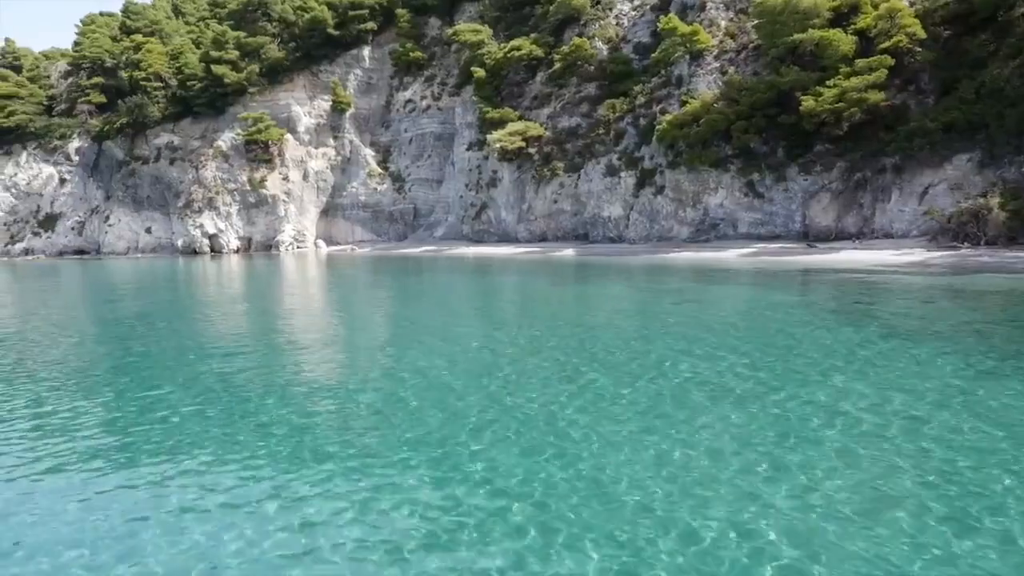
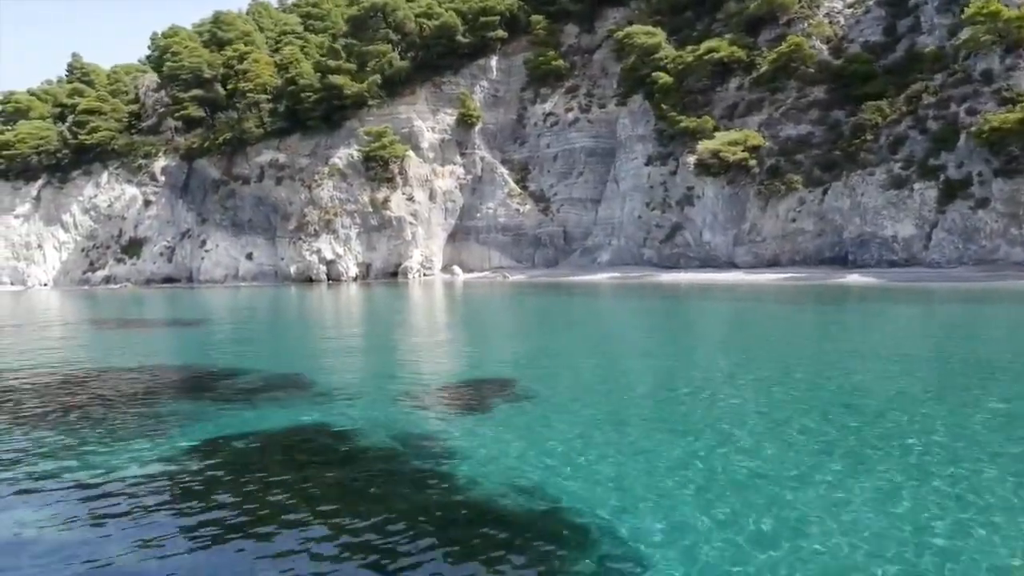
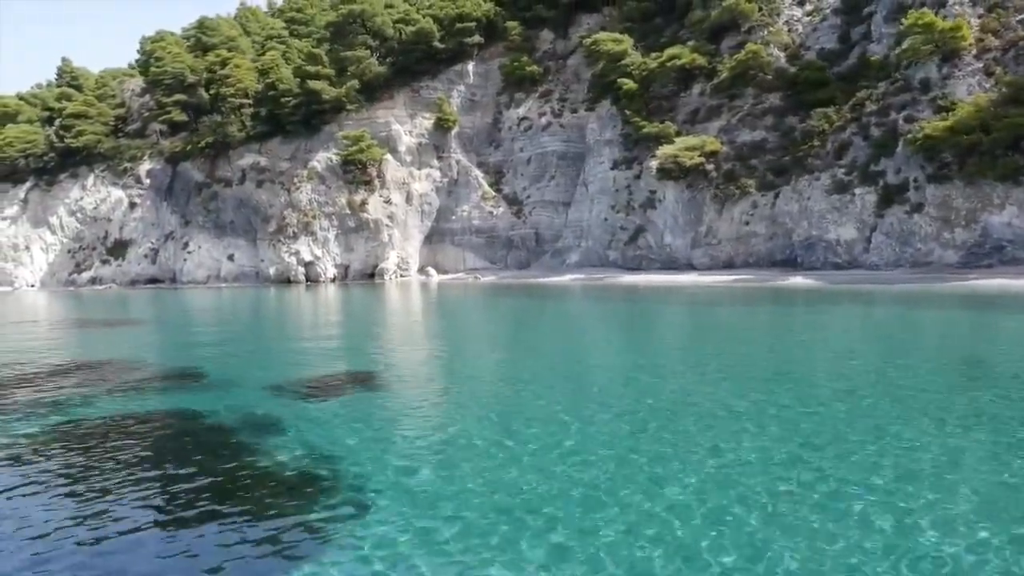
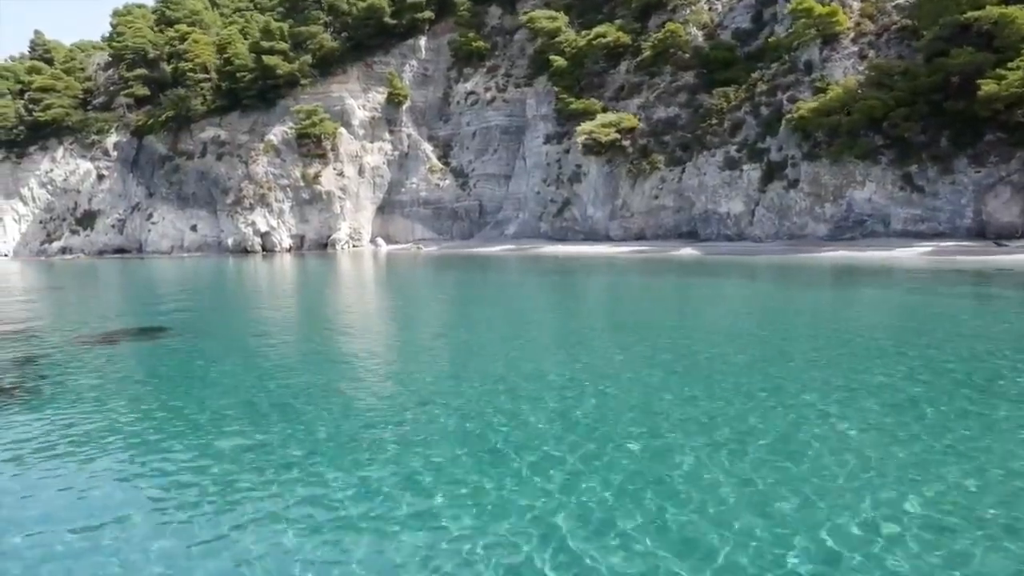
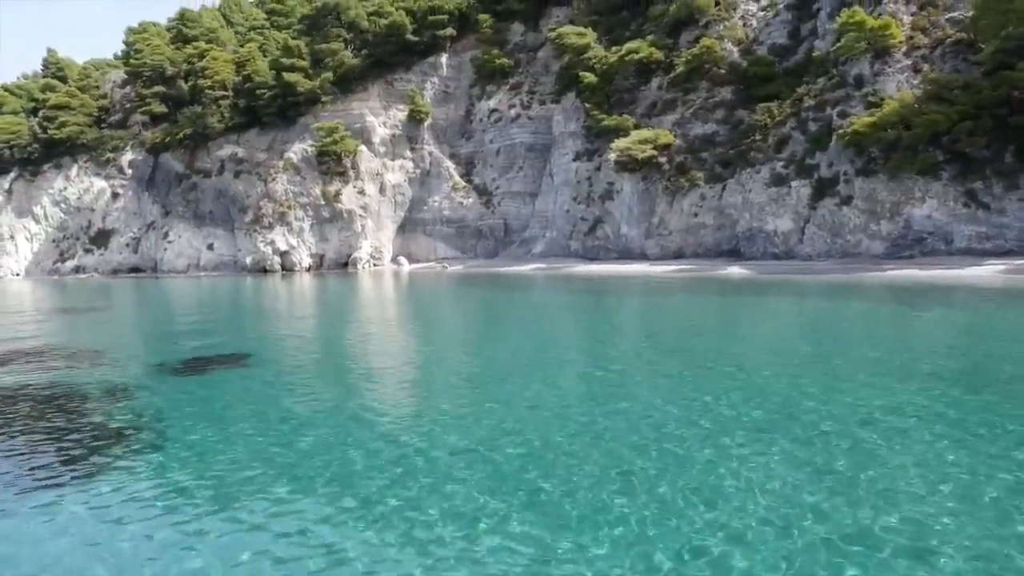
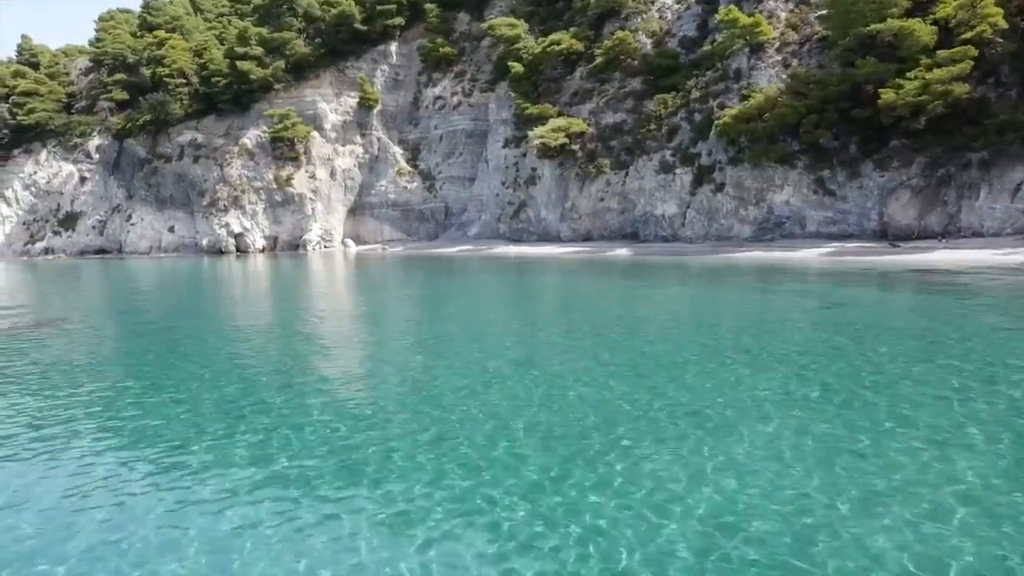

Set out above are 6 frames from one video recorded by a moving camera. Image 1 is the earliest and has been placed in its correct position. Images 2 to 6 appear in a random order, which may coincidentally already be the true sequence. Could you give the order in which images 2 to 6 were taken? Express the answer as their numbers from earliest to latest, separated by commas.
6, 4, 5, 3, 2
